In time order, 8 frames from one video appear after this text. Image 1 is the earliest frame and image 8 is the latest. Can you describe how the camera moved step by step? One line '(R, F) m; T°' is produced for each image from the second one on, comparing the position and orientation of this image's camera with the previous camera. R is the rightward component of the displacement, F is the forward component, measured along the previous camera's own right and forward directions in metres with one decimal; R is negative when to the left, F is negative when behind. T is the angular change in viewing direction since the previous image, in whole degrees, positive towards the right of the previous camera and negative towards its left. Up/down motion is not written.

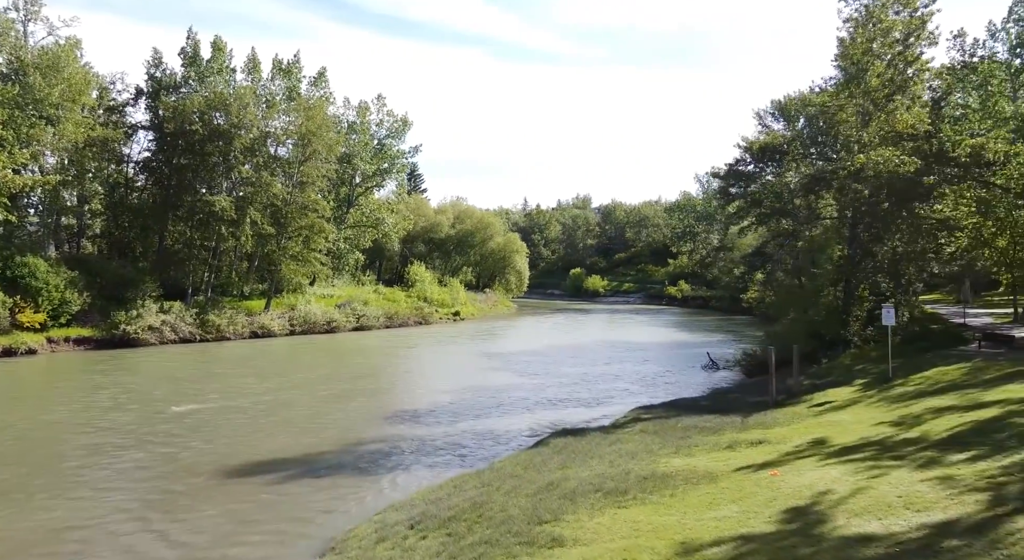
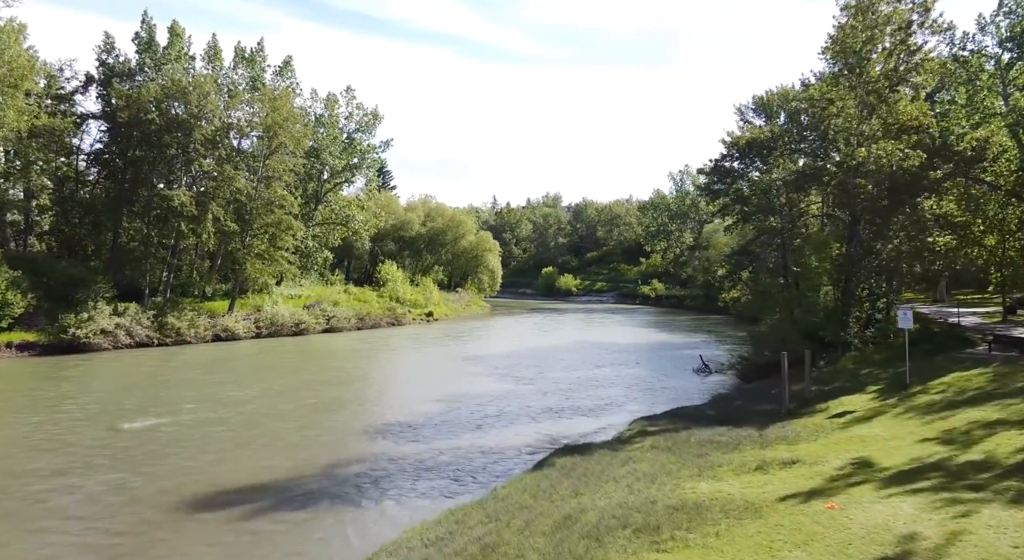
(-0.6, +1.8) m; +2°
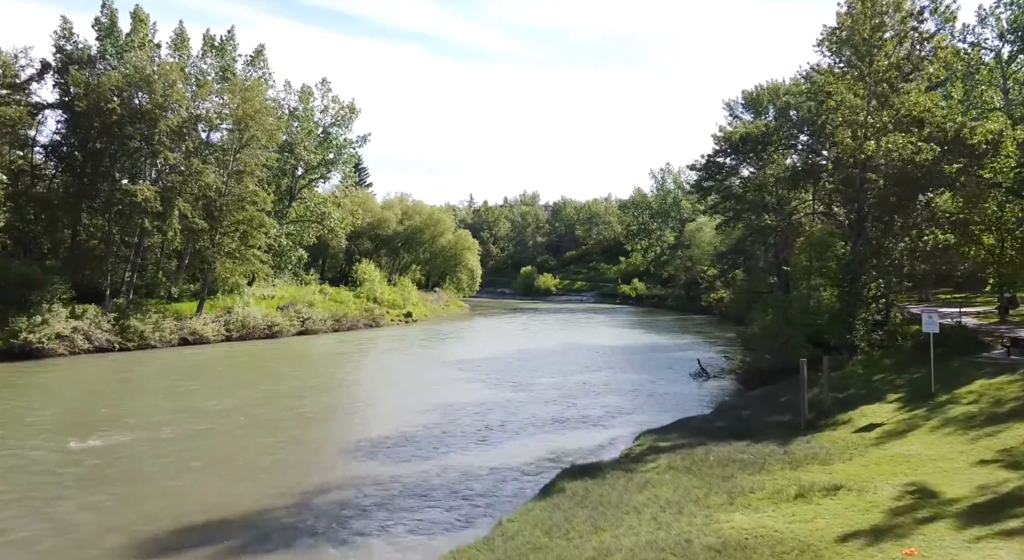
(-0.5, +1.7) m; +2°
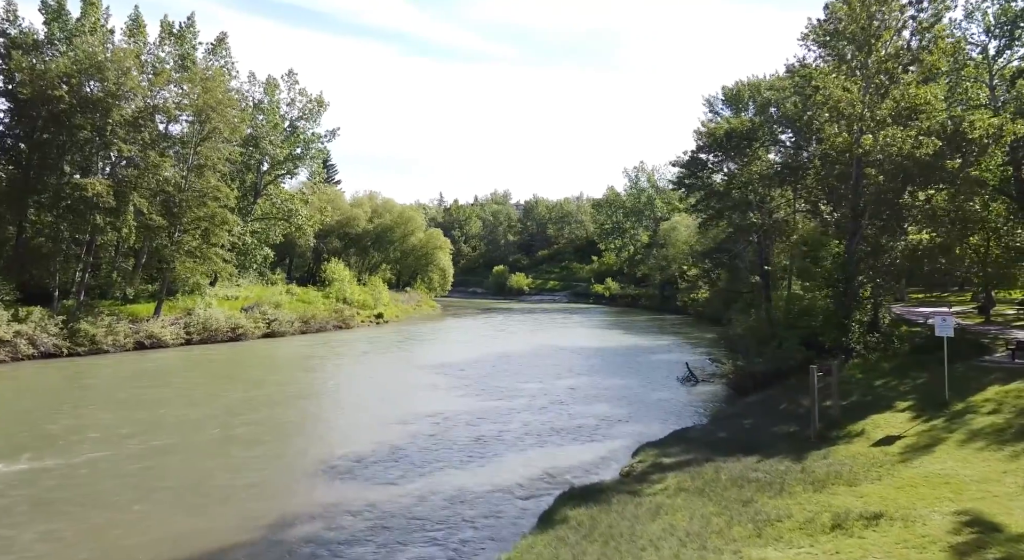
(-0.4, +1.6) m; +2°
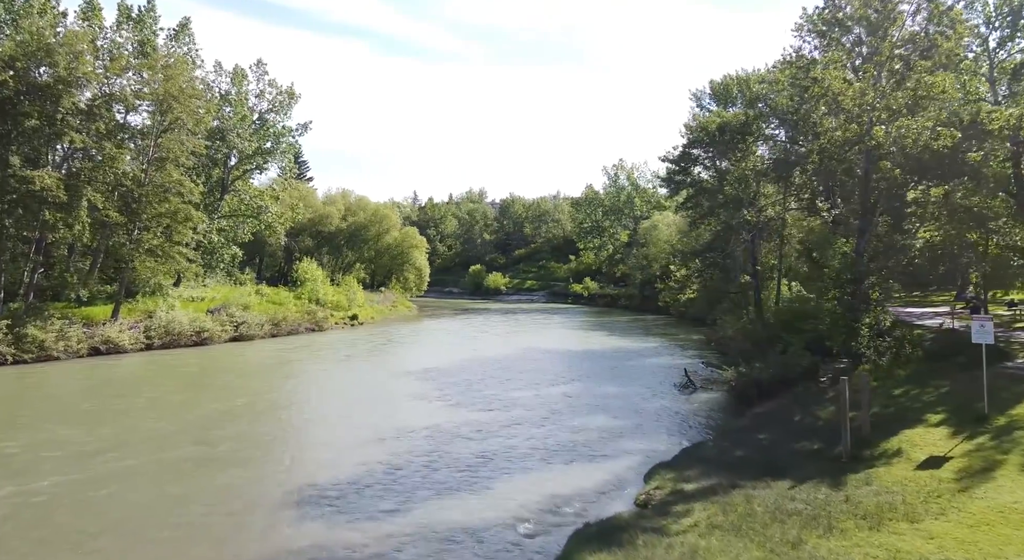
(-0.4, +1.9) m; +2°
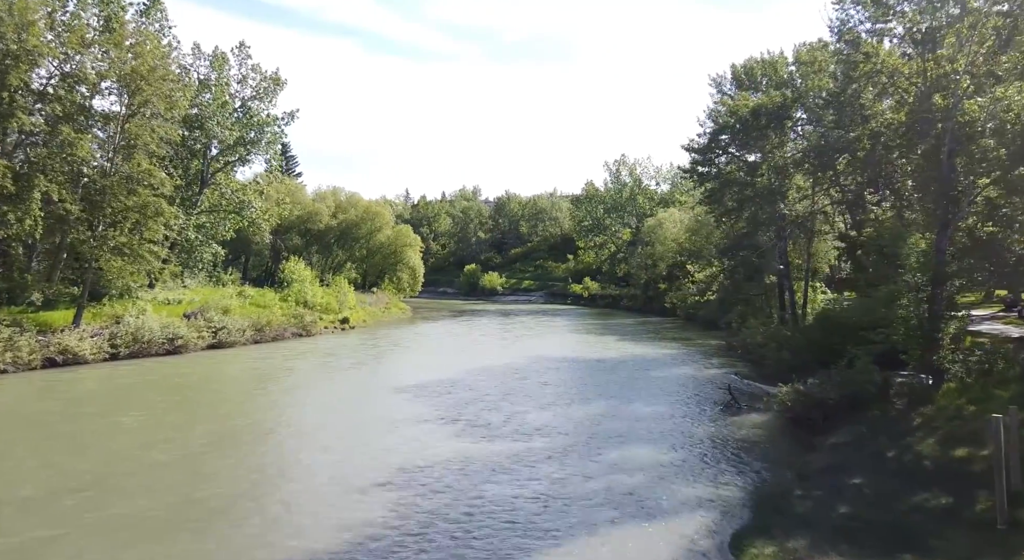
(-0.7, +3.7) m; +1°
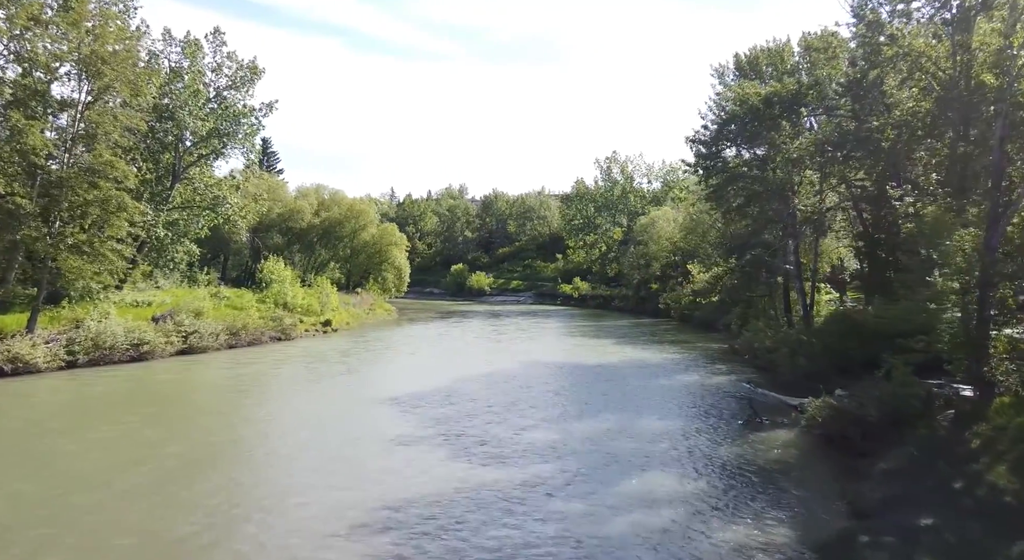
(-0.3, +2.4) m; +1°
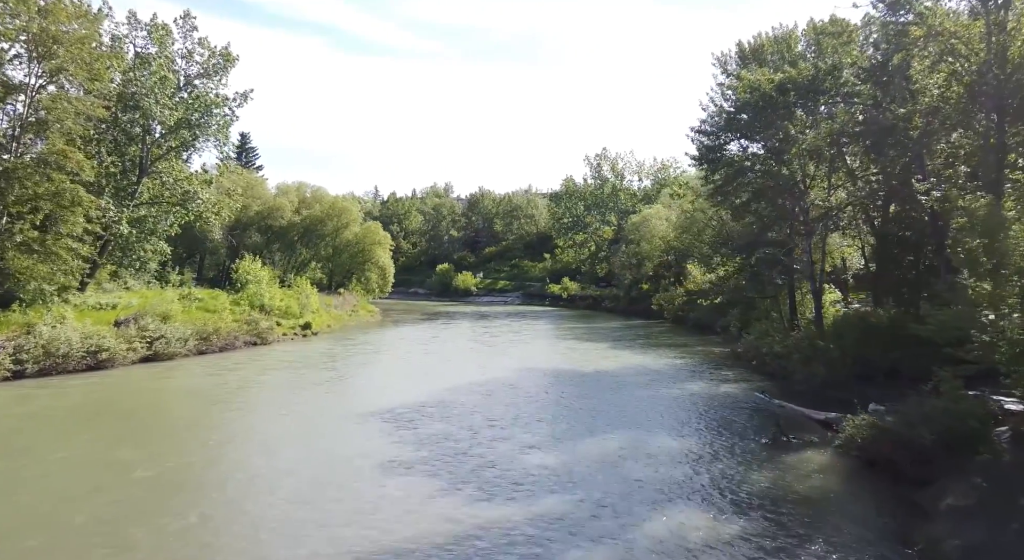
(-0.3, +2.4) m; +1°
